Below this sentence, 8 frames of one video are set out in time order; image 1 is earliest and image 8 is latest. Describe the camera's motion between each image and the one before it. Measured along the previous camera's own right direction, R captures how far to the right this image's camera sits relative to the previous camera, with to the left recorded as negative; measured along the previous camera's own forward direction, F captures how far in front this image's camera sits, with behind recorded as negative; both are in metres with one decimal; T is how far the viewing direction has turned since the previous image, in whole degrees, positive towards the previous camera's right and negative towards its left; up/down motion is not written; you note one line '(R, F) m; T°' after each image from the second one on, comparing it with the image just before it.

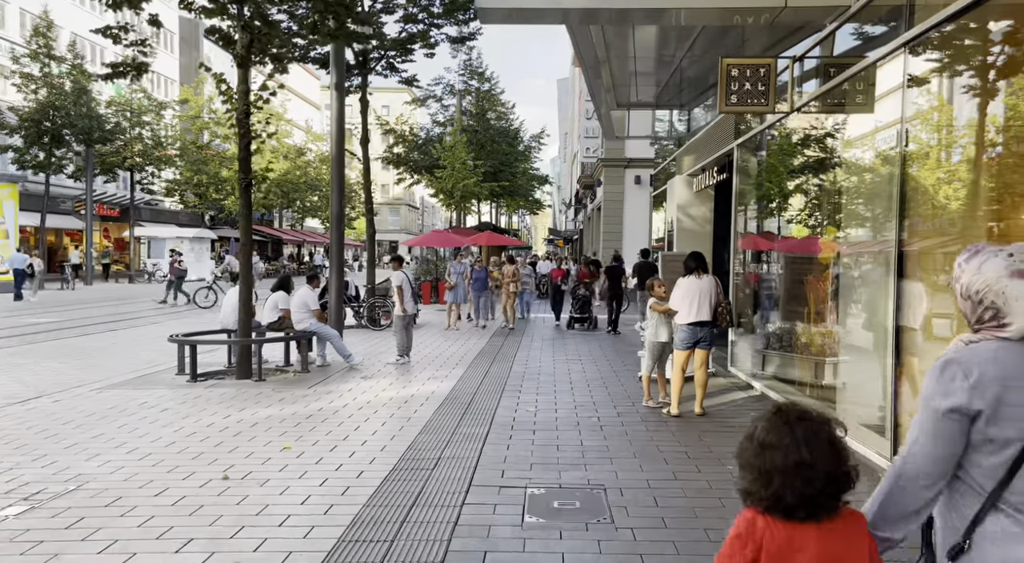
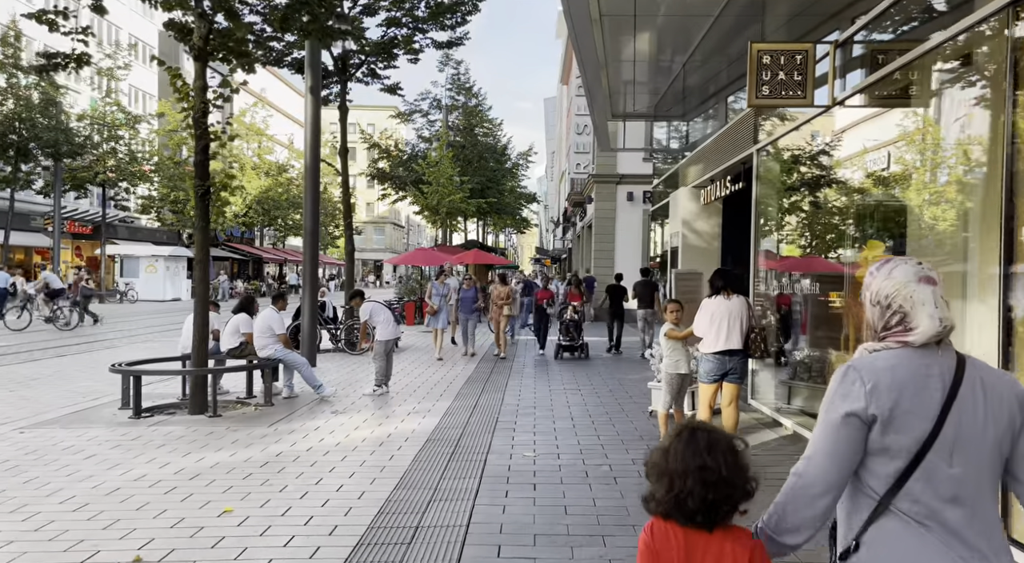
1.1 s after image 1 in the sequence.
(-0.1, +1.1) m; +1°
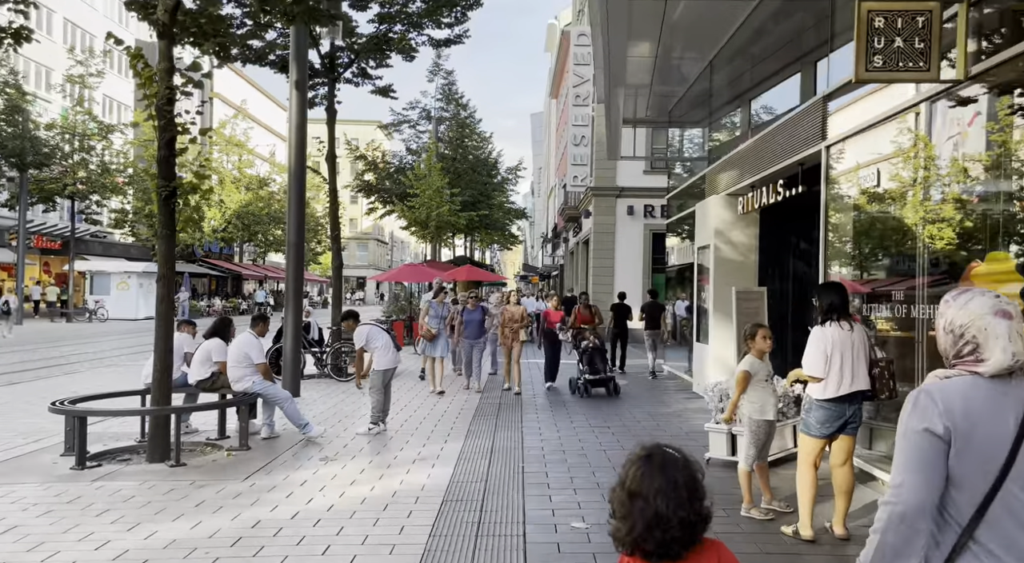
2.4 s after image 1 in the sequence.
(-0.4, +1.4) m; +1°
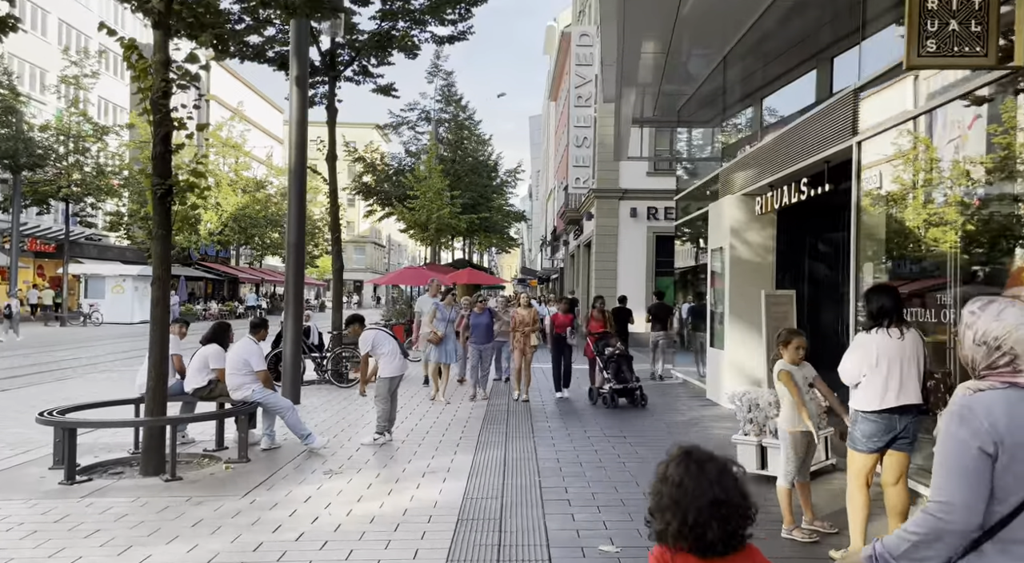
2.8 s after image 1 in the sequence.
(-0.2, +0.4) m; 0°
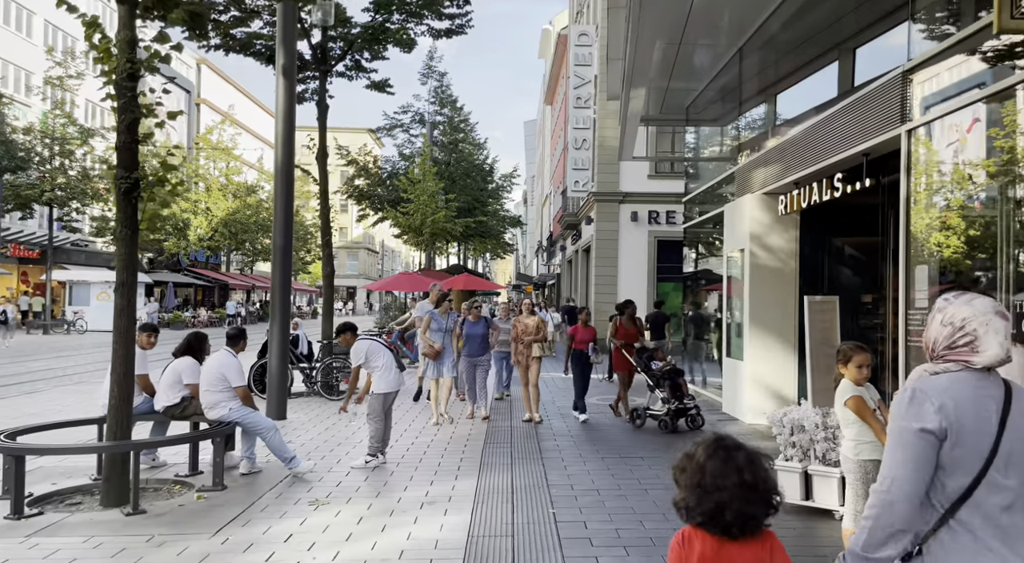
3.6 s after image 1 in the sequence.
(-0.1, +0.8) m; +1°
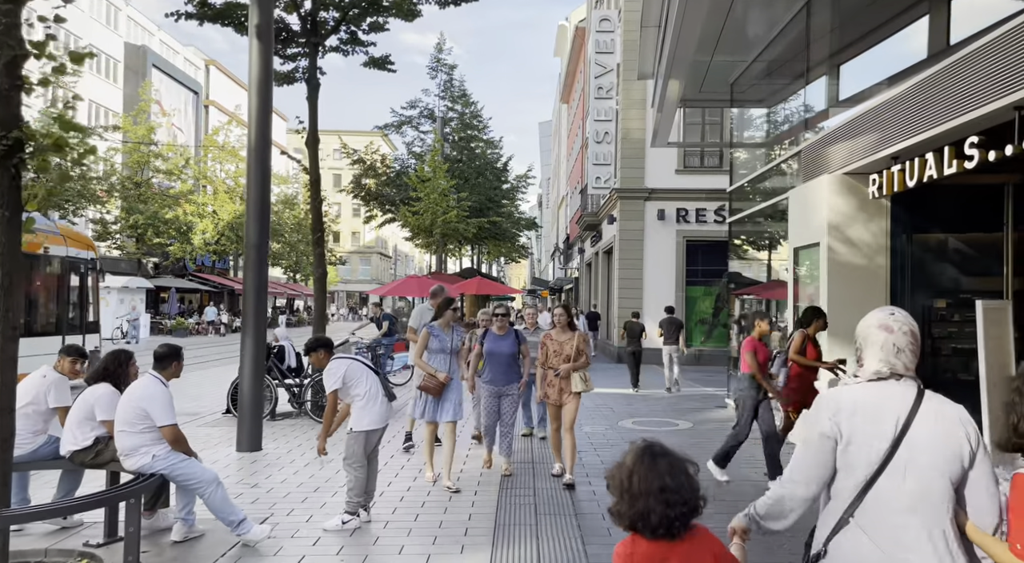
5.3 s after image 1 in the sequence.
(-0.1, +1.8) m; -1°
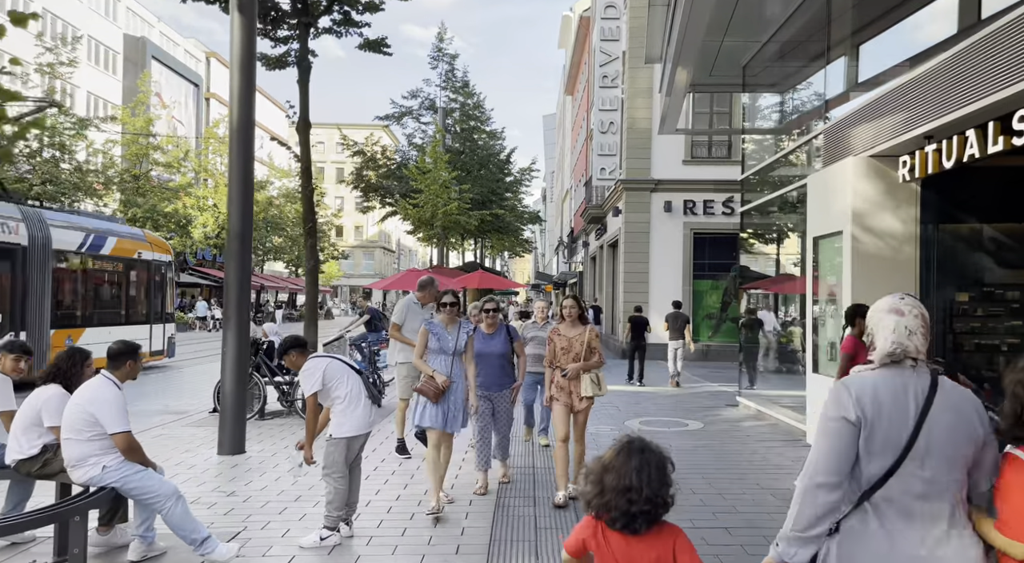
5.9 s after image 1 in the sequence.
(+0.1, +0.6) m; 0°
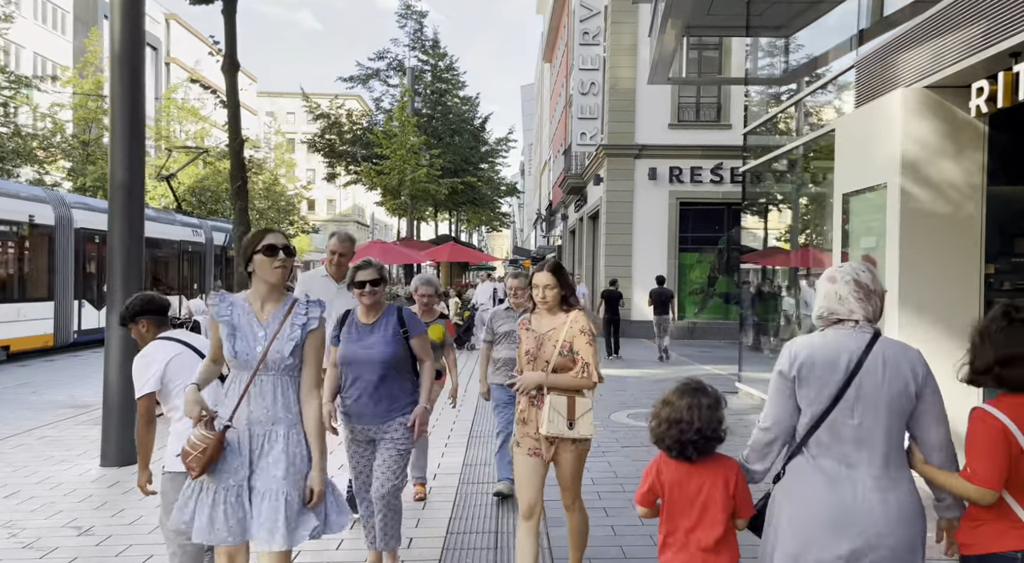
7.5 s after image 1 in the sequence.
(+0.2, +1.6) m; +2°
